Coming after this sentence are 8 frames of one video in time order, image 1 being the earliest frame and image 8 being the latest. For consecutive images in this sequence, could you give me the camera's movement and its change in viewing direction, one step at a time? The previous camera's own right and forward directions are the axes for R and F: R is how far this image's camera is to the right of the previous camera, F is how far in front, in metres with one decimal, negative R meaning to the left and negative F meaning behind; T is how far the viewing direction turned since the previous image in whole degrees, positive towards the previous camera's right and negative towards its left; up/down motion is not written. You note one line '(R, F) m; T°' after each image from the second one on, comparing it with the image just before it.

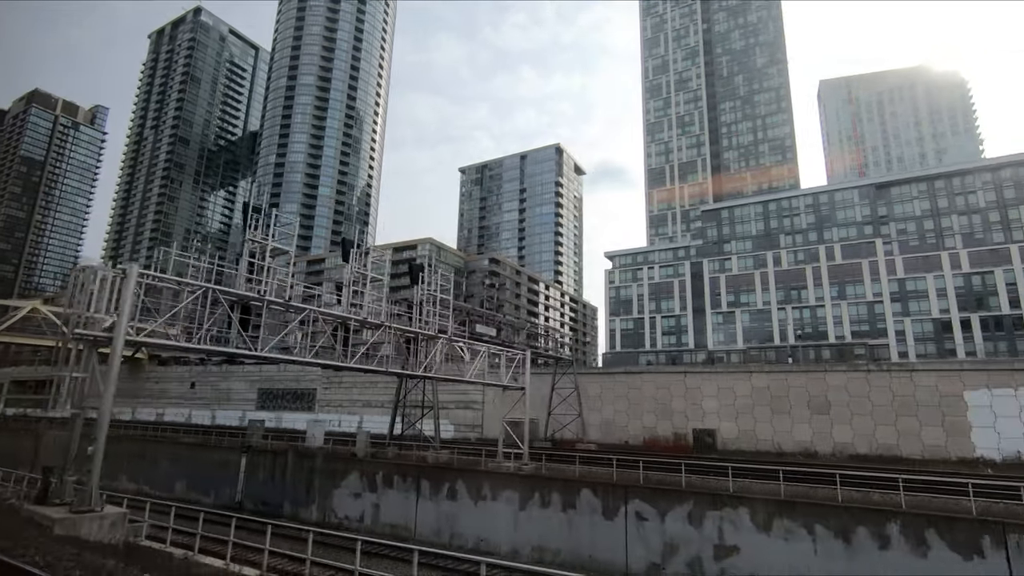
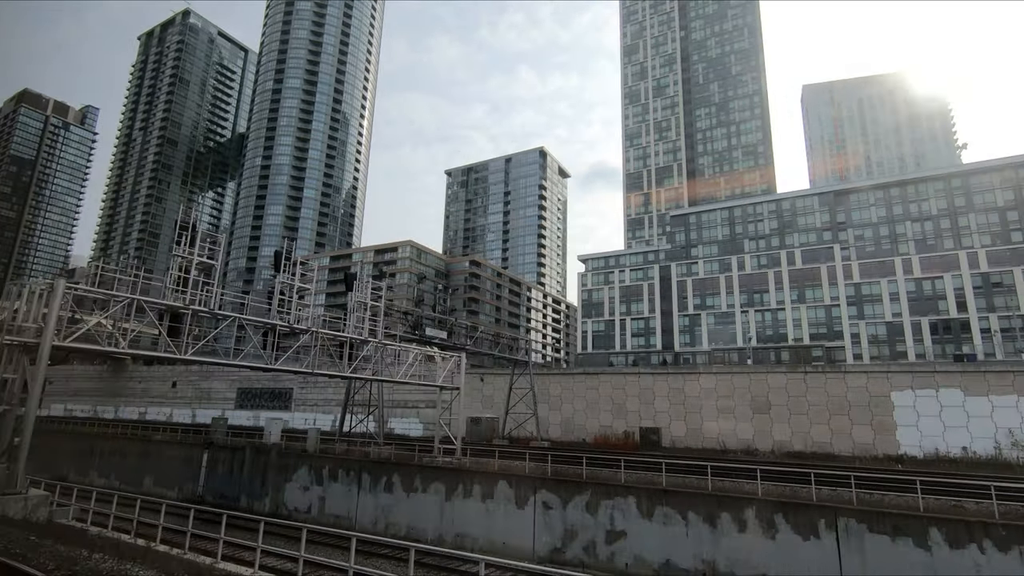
(+1.8, -1.1) m; 0°
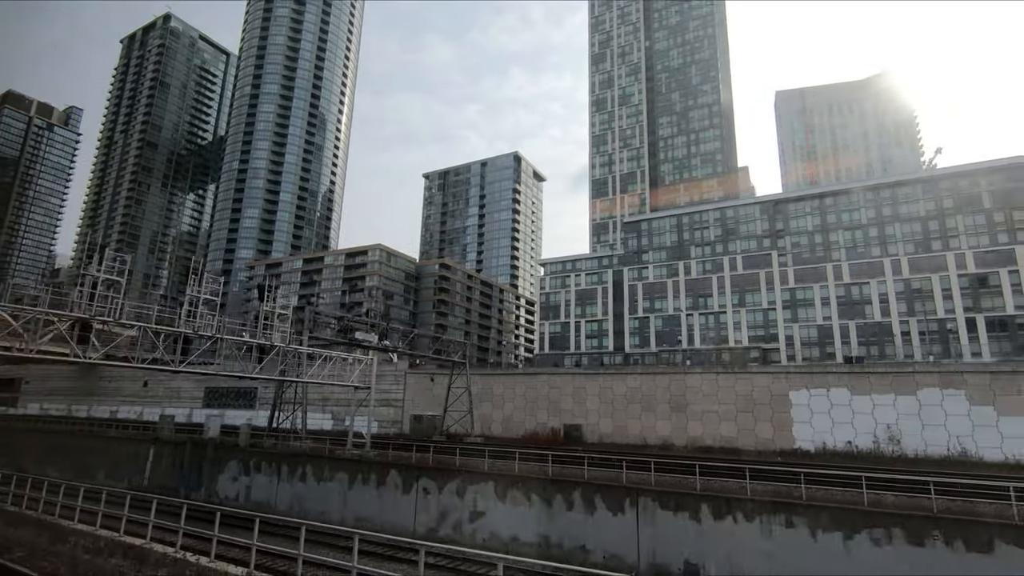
(+2.9, -1.7) m; +1°
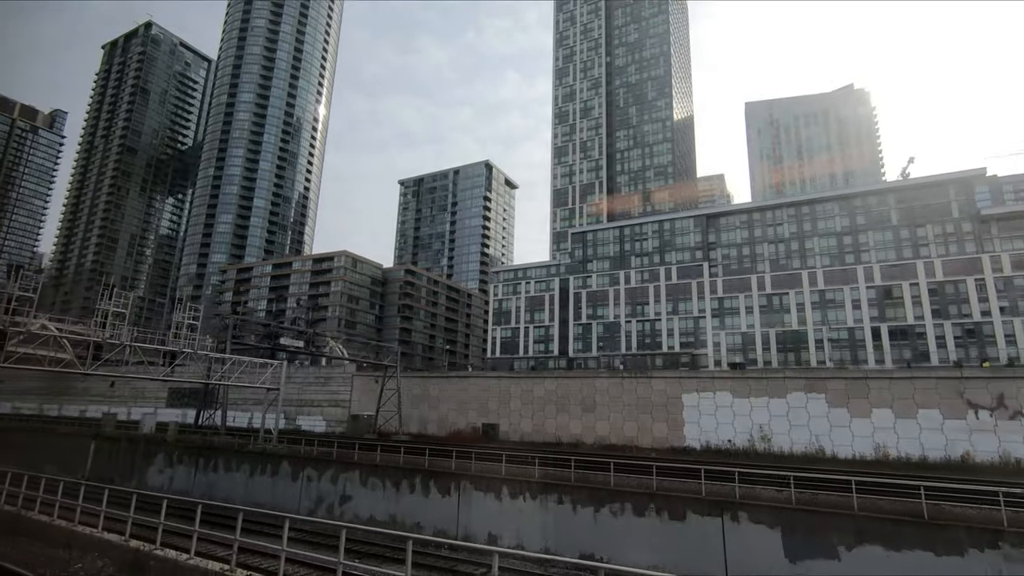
(+3.7, -2.2) m; +1°
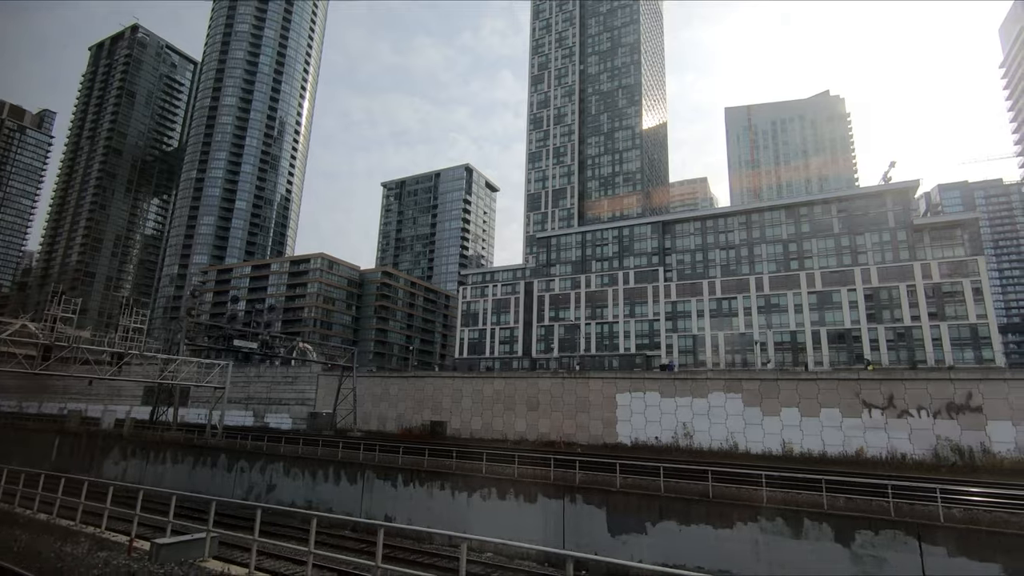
(+2.7, -1.6) m; 0°
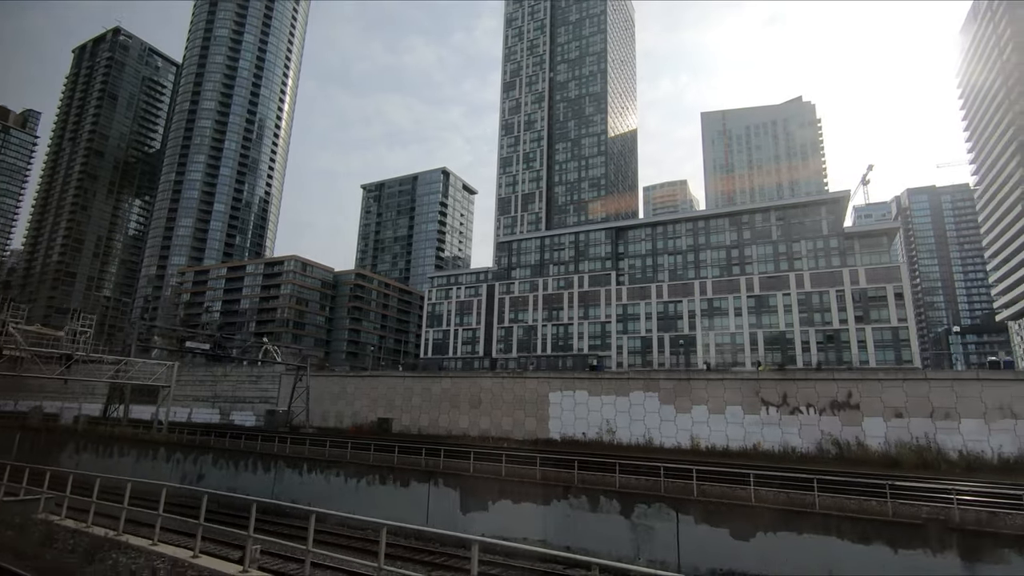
(+3.0, -1.8) m; +1°
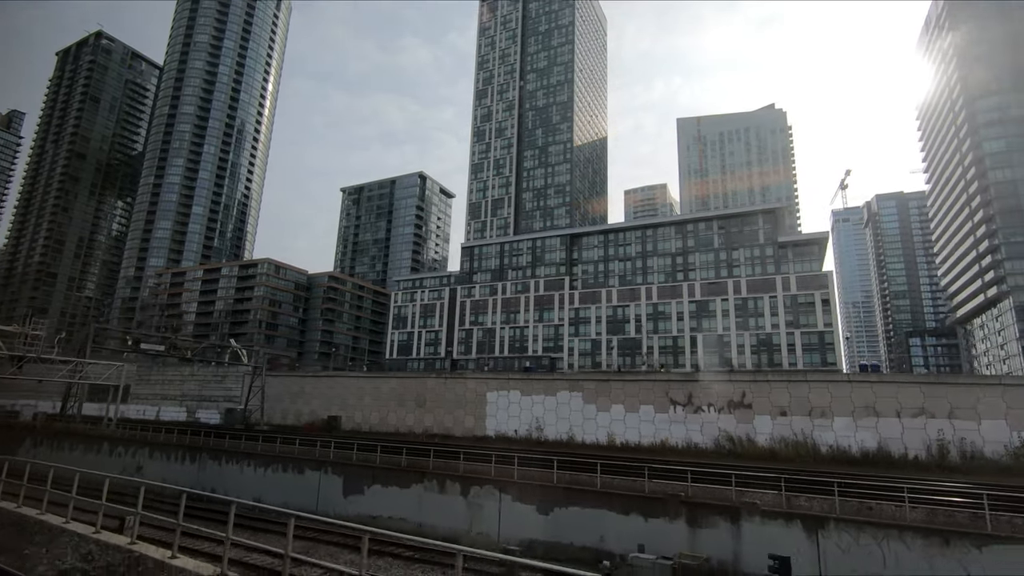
(+3.2, -1.9) m; +1°
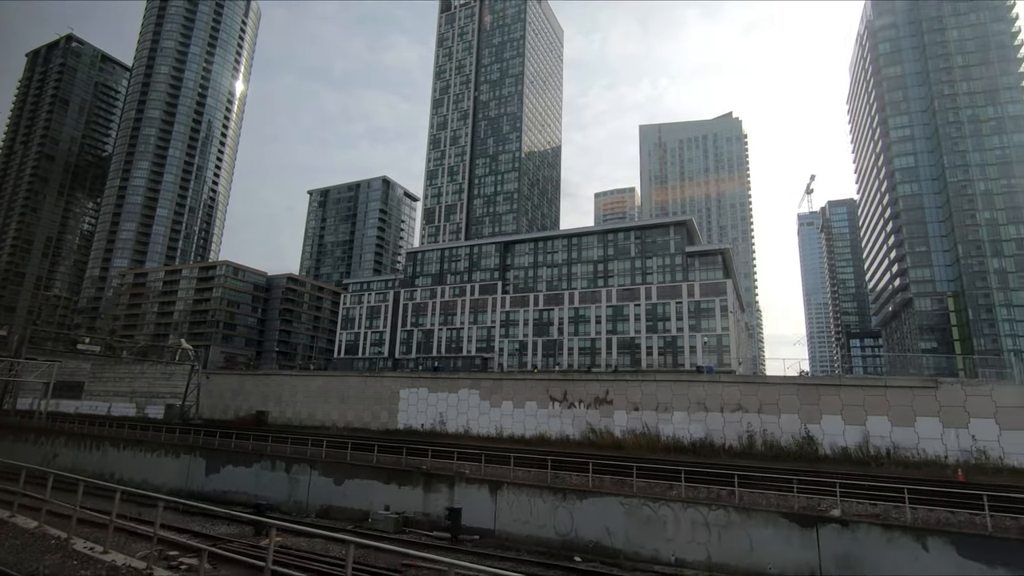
(+5.0, -3.0) m; +1°
